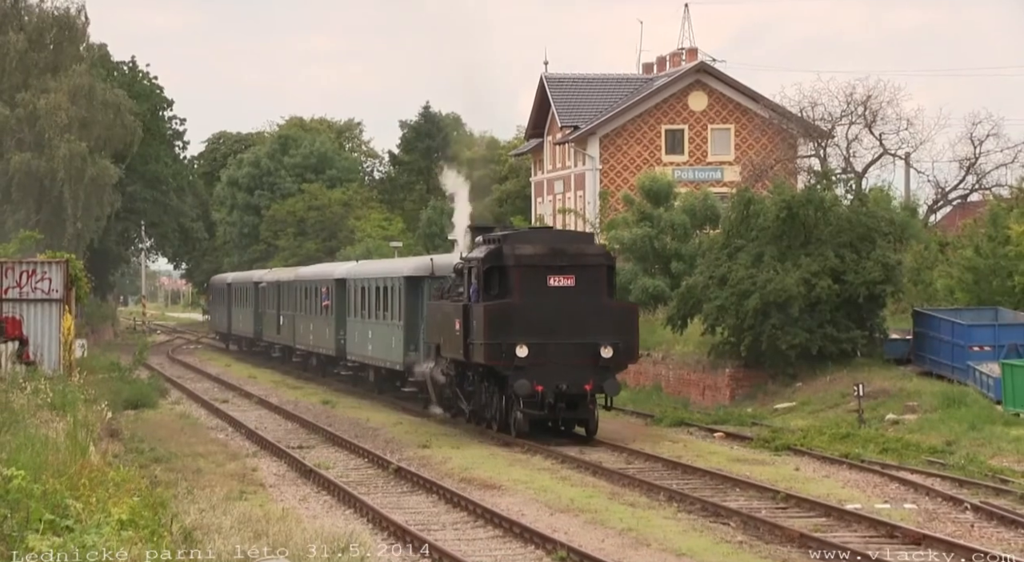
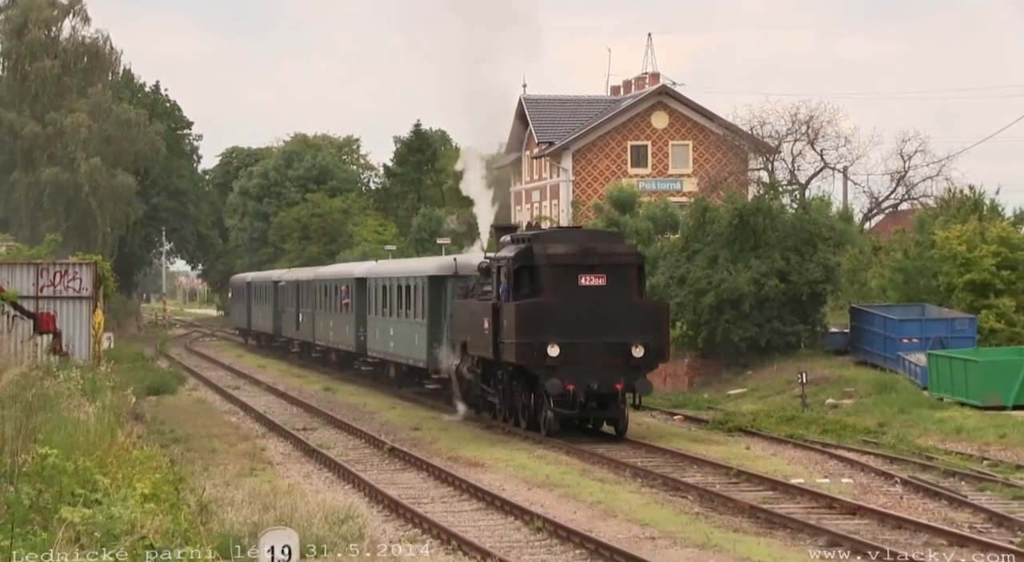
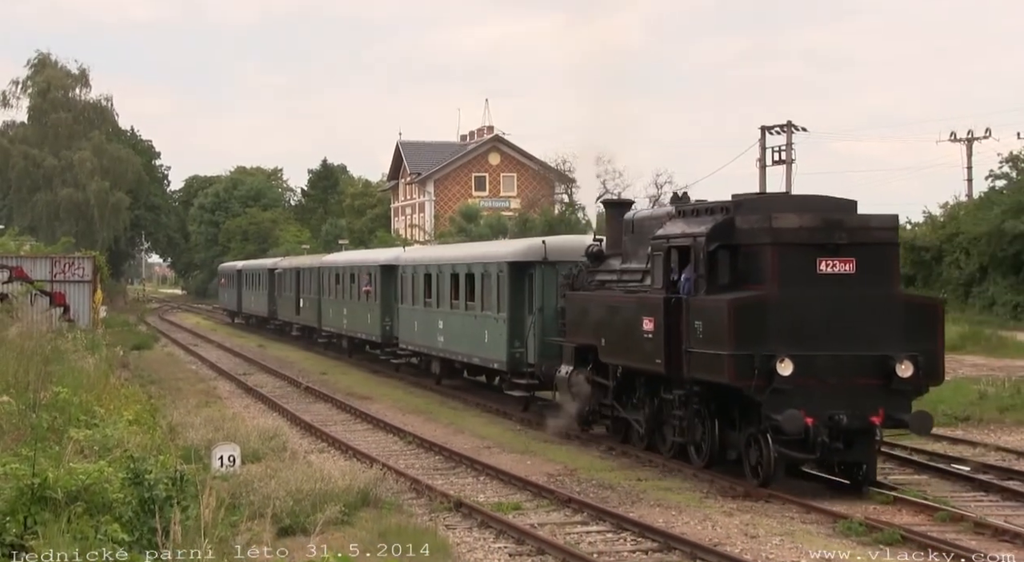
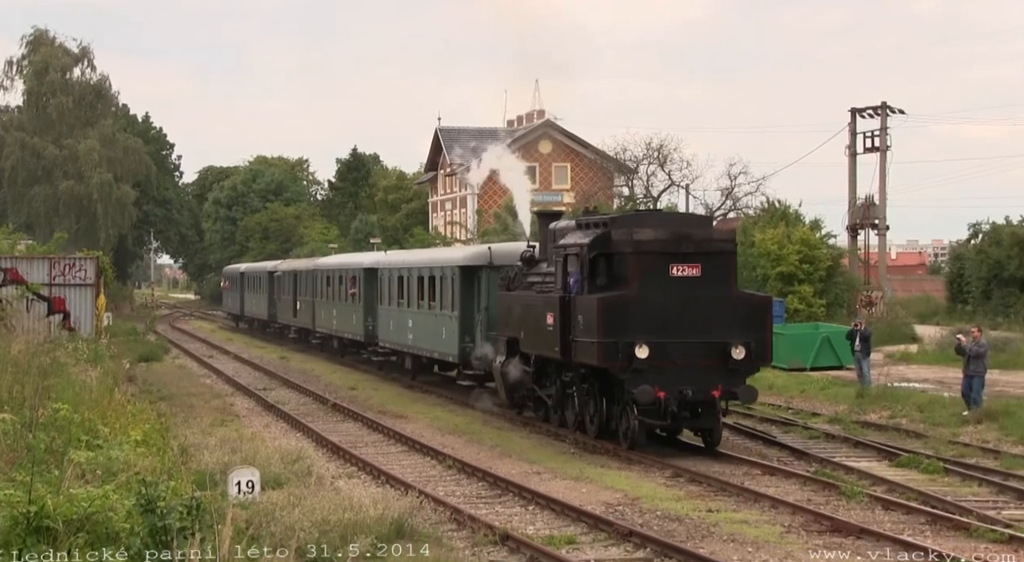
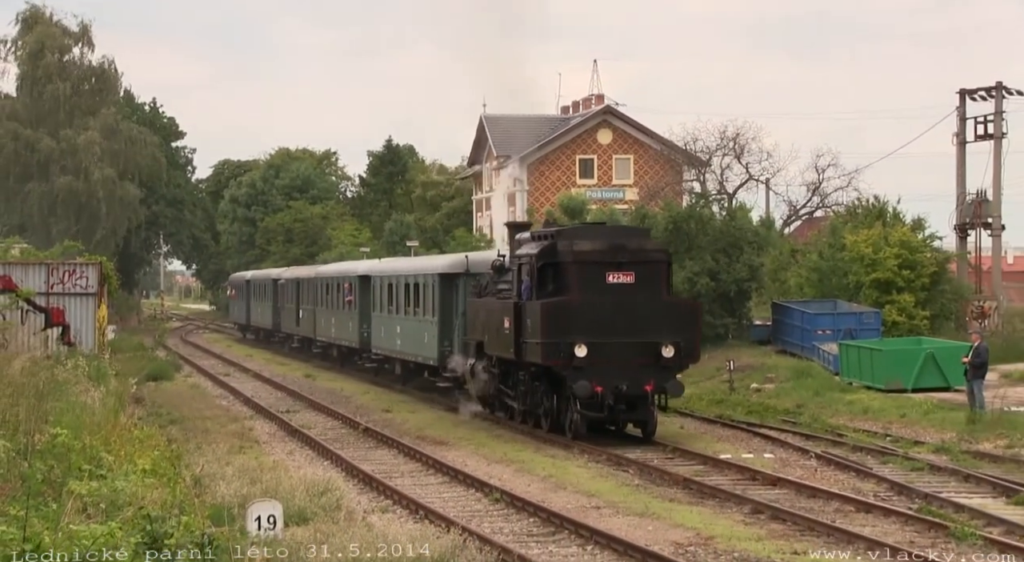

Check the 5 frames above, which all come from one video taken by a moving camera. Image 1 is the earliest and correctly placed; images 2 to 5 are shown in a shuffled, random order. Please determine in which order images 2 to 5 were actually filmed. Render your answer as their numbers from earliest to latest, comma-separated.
2, 5, 4, 3
